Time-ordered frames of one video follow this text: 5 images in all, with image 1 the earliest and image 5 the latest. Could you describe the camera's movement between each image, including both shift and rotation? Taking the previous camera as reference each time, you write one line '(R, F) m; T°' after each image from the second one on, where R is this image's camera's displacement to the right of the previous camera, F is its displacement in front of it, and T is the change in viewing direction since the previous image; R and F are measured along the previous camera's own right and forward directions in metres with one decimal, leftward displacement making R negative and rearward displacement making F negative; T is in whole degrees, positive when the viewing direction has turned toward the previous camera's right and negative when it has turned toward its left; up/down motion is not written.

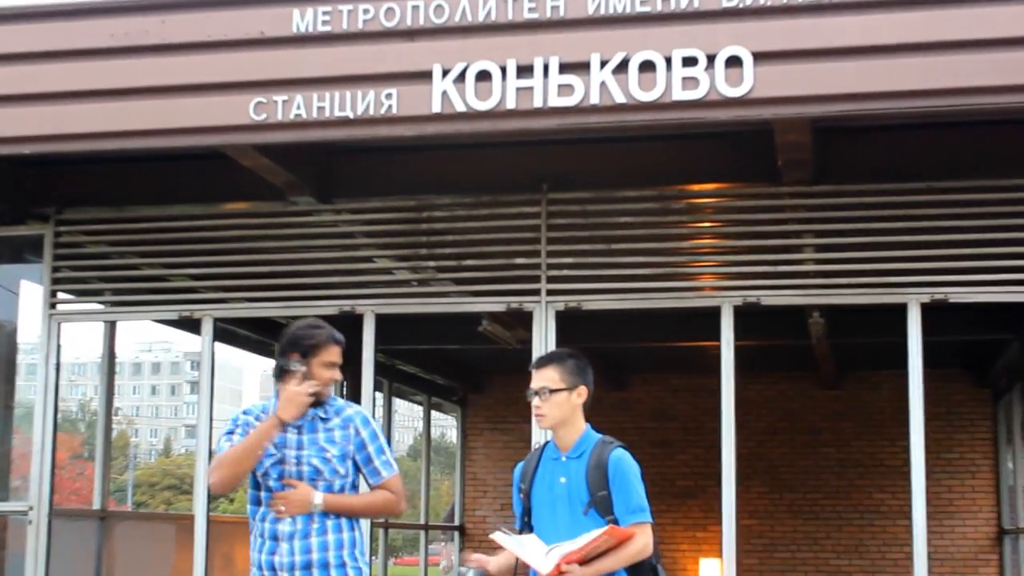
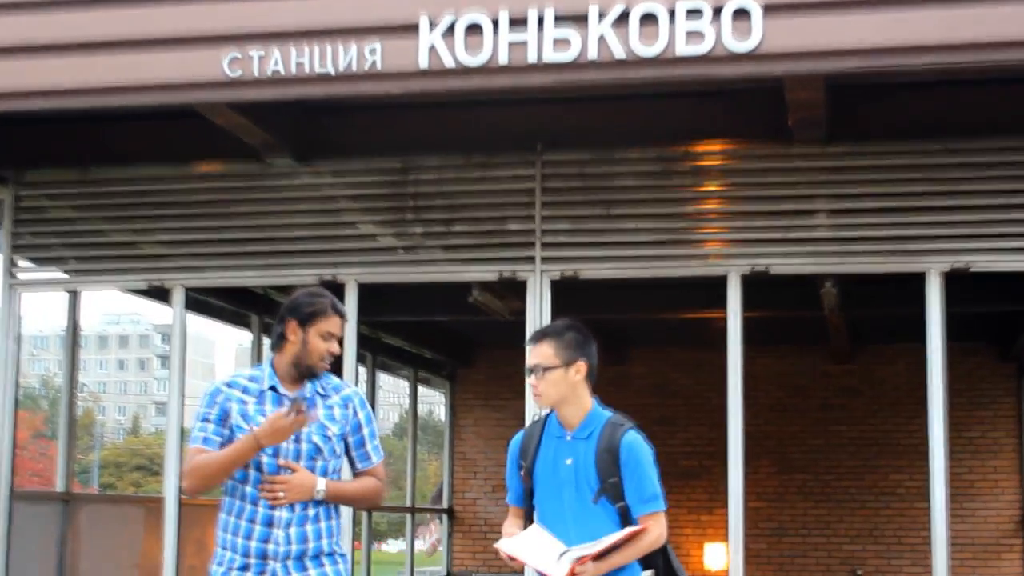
(+0.1, +0.5) m; 0°
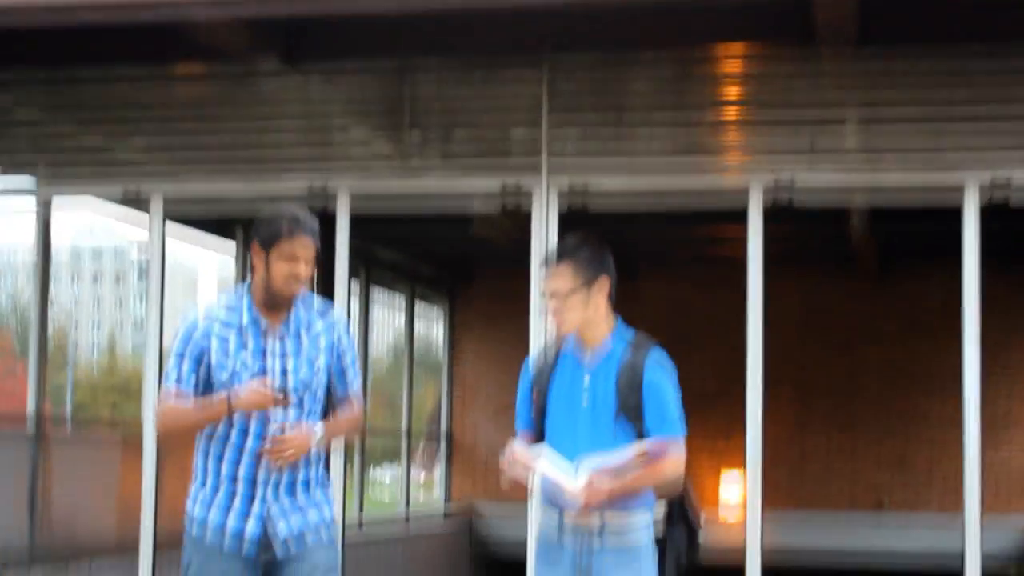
(0.0, +0.5) m; 0°
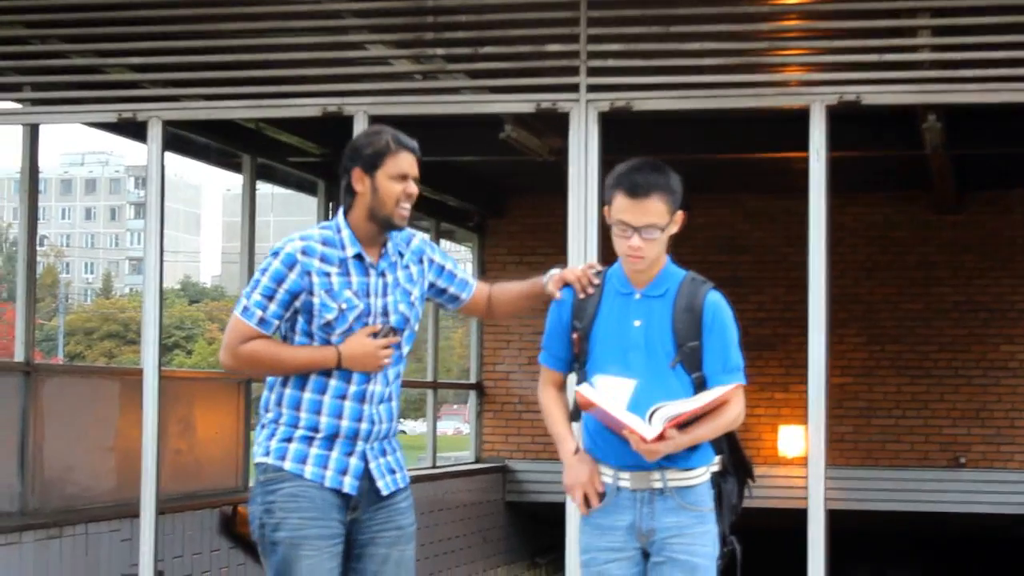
(-0.1, +0.7) m; -1°
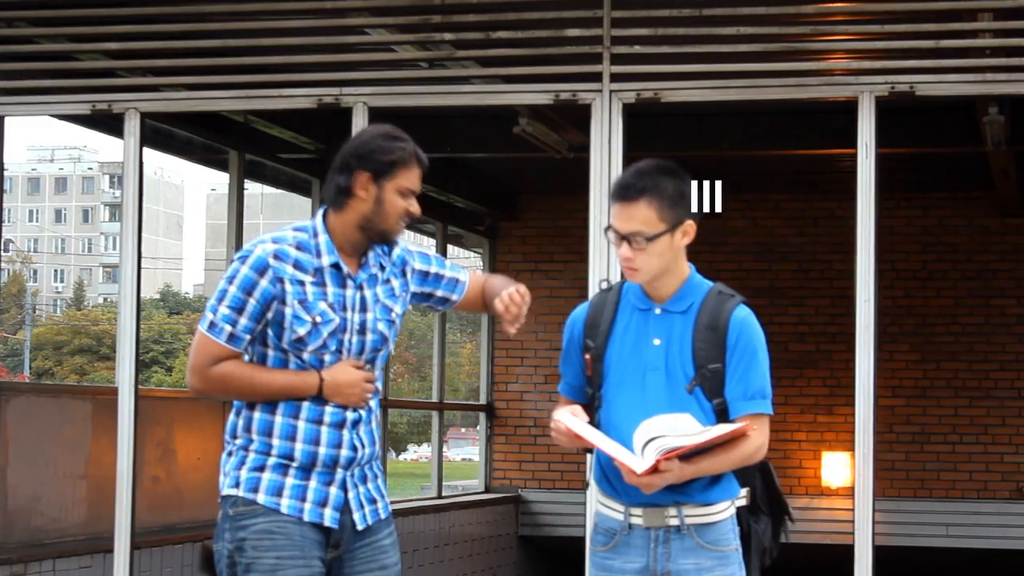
(0.0, +0.6) m; -1°
